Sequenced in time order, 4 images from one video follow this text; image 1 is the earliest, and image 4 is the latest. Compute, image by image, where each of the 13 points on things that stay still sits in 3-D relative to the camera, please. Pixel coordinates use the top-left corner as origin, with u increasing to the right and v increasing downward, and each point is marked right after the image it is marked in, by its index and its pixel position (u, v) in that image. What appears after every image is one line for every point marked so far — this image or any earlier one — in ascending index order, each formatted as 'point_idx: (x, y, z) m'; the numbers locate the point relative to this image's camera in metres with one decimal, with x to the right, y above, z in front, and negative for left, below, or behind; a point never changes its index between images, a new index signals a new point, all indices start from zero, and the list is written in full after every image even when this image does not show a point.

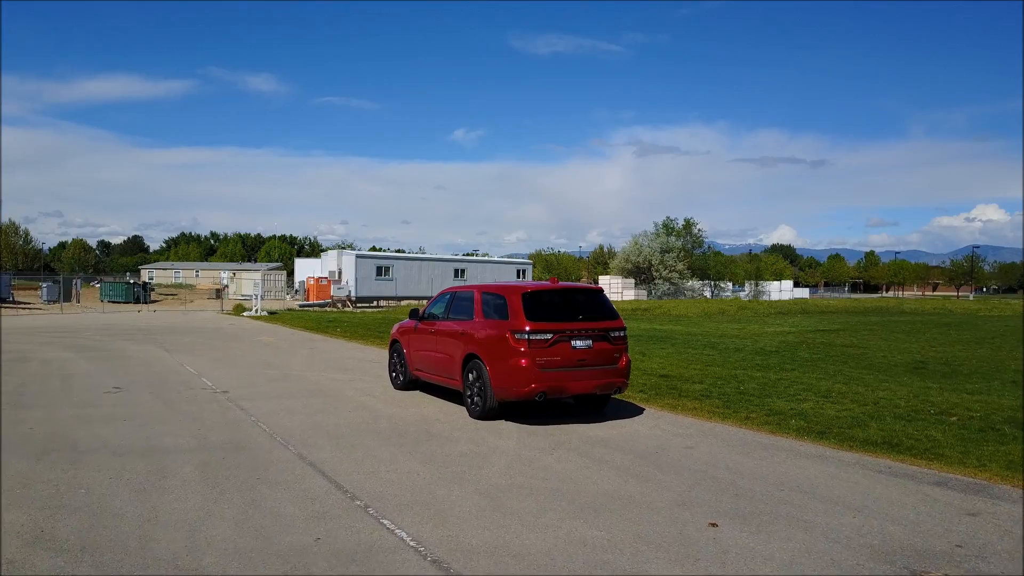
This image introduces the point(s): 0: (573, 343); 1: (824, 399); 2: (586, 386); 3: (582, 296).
0: (+0.7, -0.7, +8.4) m
1: (+4.5, -1.6, +10.4) m
2: (+0.9, -1.2, +8.5) m
3: (+0.9, -0.1, +8.9) m
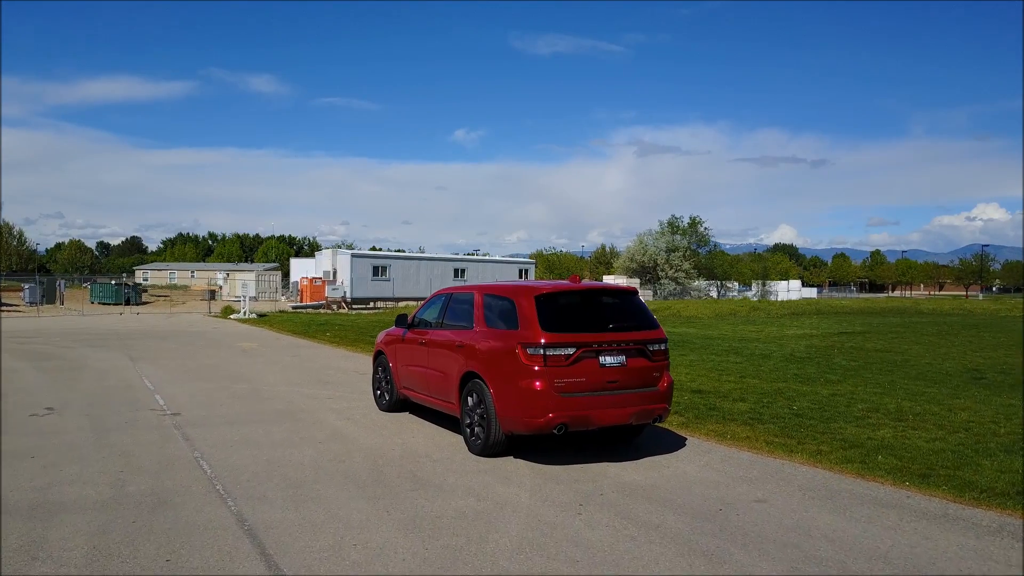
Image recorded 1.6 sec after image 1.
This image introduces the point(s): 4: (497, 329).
0: (+0.8, -0.7, +6.6) m
1: (+4.6, -1.6, +8.5) m
2: (+1.0, -1.2, +6.6) m
3: (+1.0, -0.1, +7.0) m
4: (-0.1, -0.4, +7.1) m
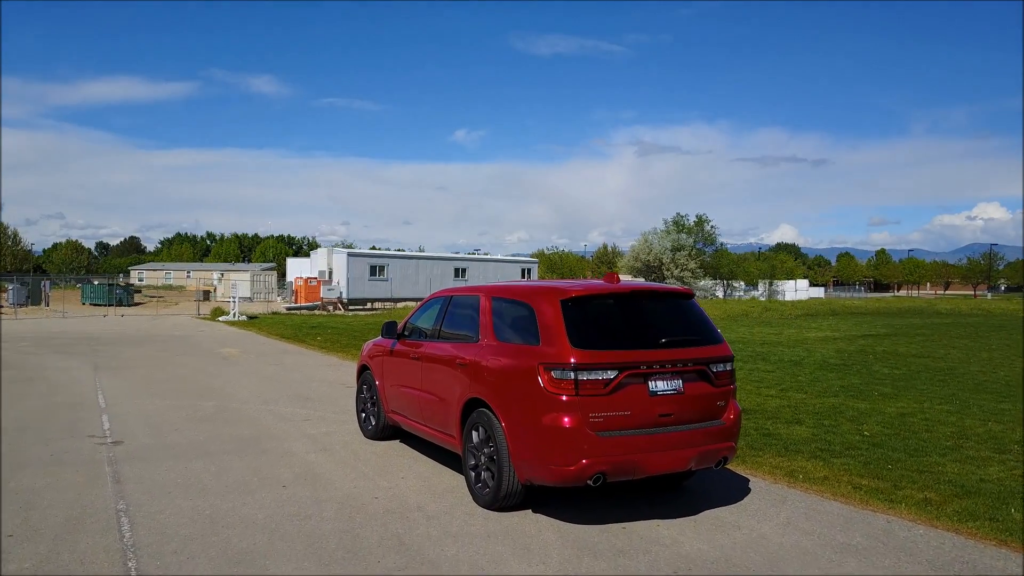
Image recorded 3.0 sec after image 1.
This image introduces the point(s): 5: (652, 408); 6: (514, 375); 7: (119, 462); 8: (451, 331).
0: (+0.9, -0.7, +4.9) m
1: (+4.8, -1.6, +6.8) m
2: (+1.1, -1.2, +4.9) m
3: (+1.1, -0.1, +5.4) m
4: (0.0, -0.4, +5.4) m
5: (+1.0, -0.8, +4.9) m
6: (0.0, -0.6, +5.1) m
7: (-3.8, -1.7, +6.9) m
8: (-0.6, -0.4, +6.5) m
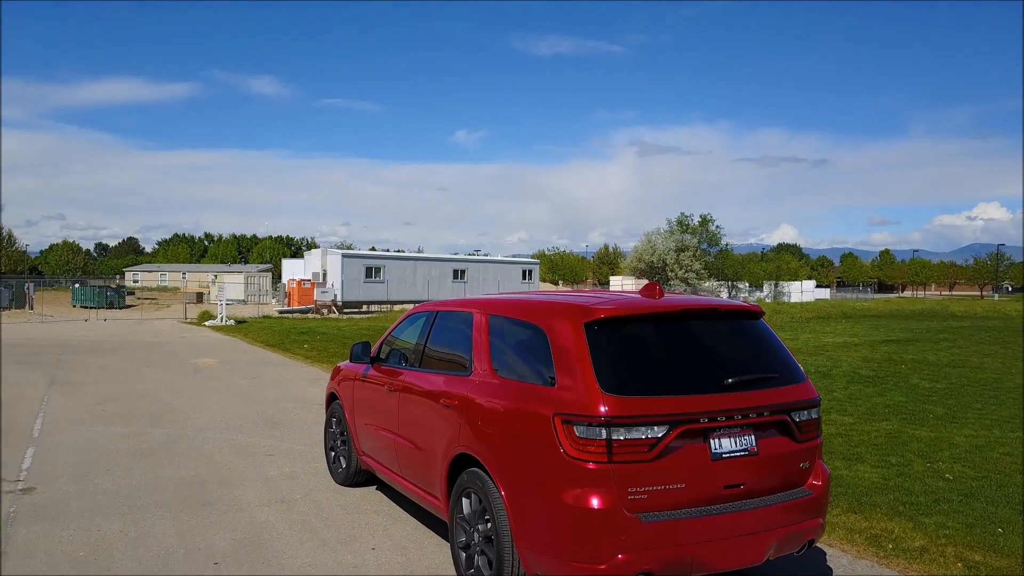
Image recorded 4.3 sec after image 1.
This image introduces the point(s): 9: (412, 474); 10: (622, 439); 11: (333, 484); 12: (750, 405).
0: (+1.0, -0.8, +3.5) m
1: (+4.8, -1.7, +5.4) m
2: (+1.1, -1.3, +3.5) m
3: (+1.1, -0.2, +3.9) m
4: (0.0, -0.5, +4.0) m
5: (+1.0, -0.9, +3.4) m
6: (0.0, -0.7, +3.7) m
7: (-3.8, -1.8, +5.5) m
8: (-0.5, -0.5, +5.1) m
9: (-0.7, -1.3, +5.0) m
10: (+0.5, -0.7, +3.3) m
11: (-1.6, -1.7, +6.3) m
12: (+1.2, -0.6, +3.6) m
